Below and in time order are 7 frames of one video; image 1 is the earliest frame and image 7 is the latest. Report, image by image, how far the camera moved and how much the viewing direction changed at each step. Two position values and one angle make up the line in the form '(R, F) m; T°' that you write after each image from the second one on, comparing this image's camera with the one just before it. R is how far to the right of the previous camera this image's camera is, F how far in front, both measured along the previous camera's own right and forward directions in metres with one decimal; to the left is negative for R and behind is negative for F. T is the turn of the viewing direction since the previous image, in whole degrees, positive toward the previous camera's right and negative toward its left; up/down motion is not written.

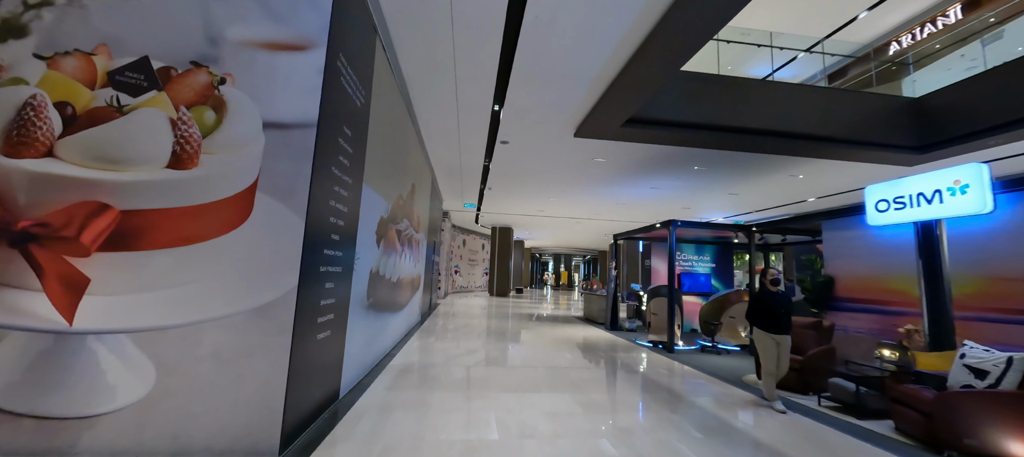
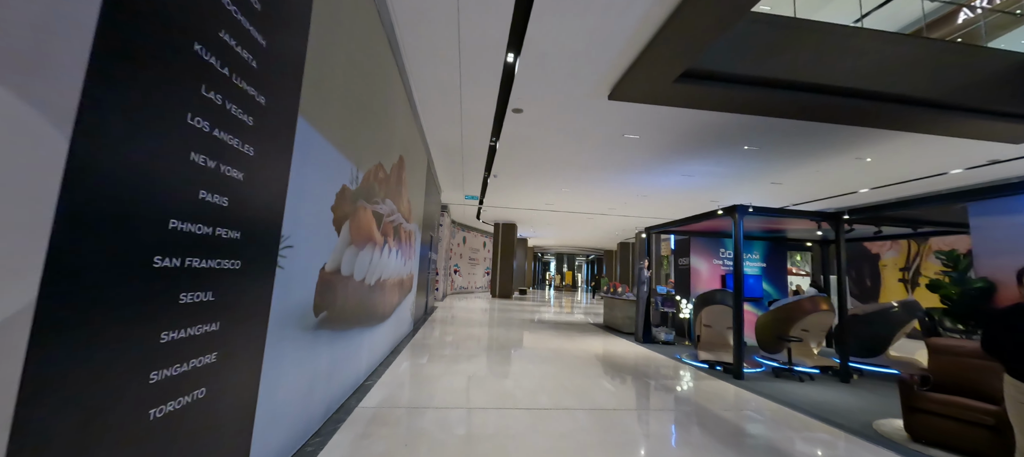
(-0.2, +1.4) m; 0°
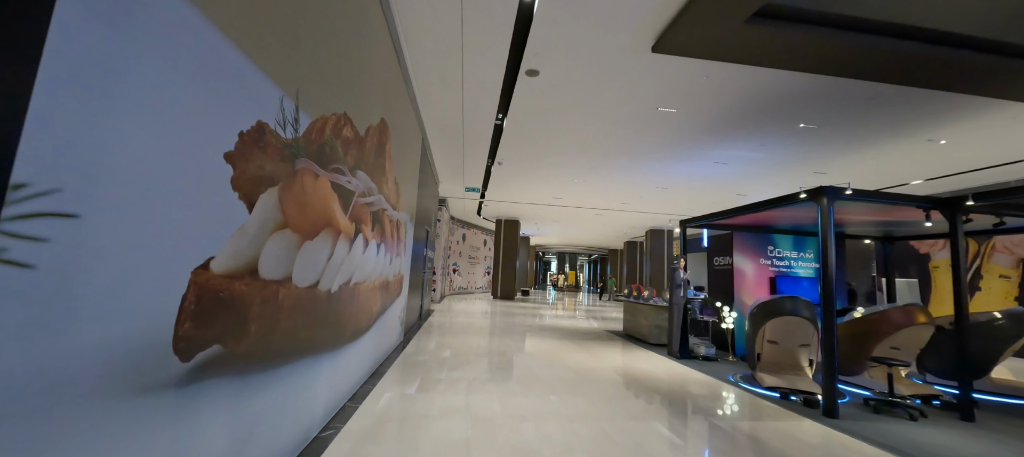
(-0.2, +1.1) m; 0°
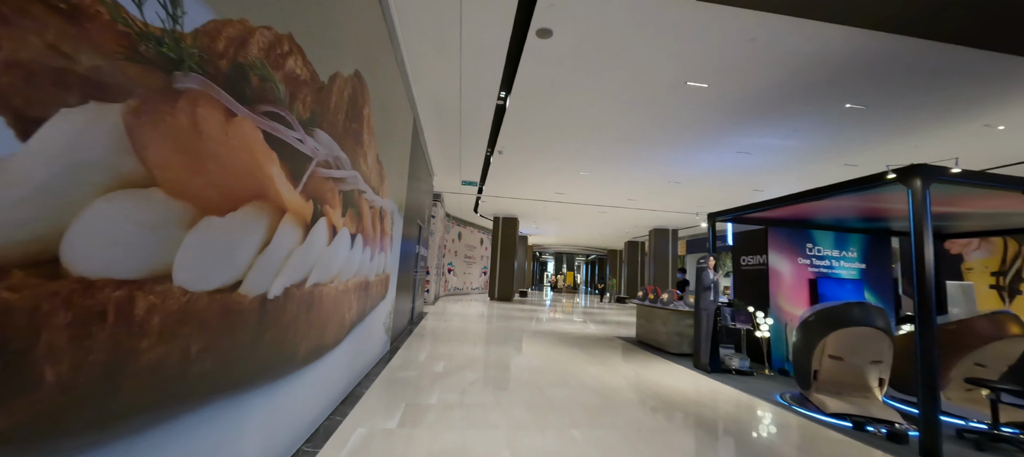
(-0.1, +0.7) m; +1°
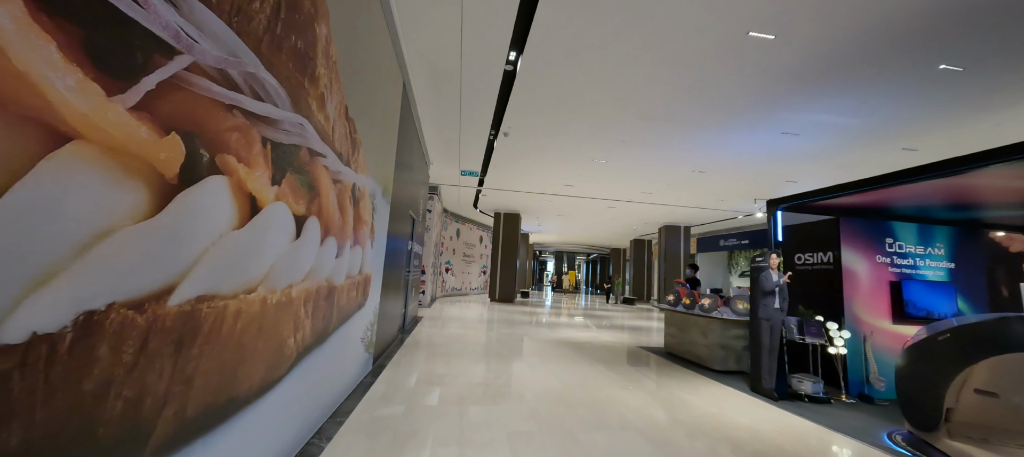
(-0.2, +1.0) m; 0°
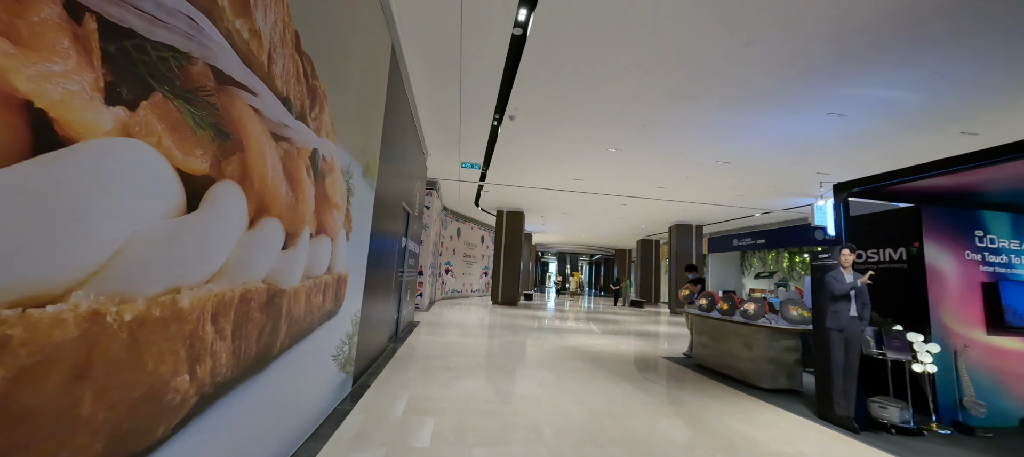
(-0.1, +0.7) m; 0°
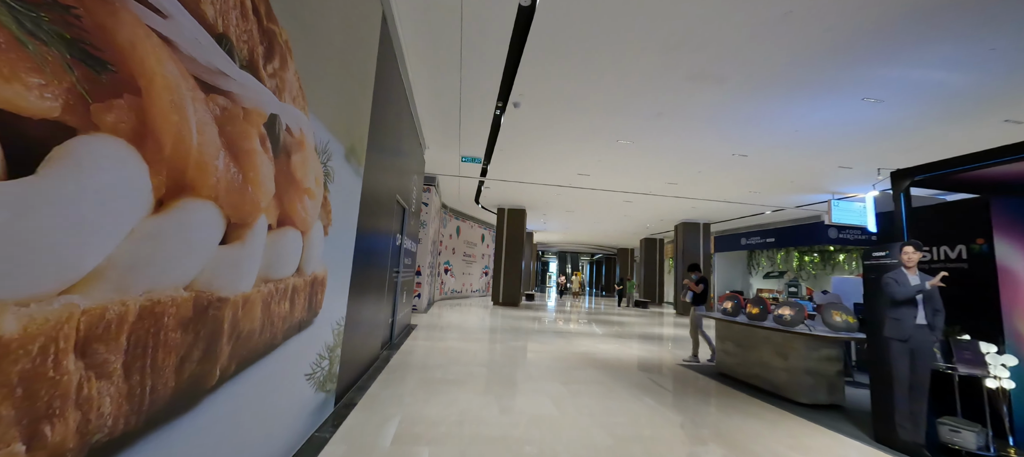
(-0.1, +0.4) m; 0°
